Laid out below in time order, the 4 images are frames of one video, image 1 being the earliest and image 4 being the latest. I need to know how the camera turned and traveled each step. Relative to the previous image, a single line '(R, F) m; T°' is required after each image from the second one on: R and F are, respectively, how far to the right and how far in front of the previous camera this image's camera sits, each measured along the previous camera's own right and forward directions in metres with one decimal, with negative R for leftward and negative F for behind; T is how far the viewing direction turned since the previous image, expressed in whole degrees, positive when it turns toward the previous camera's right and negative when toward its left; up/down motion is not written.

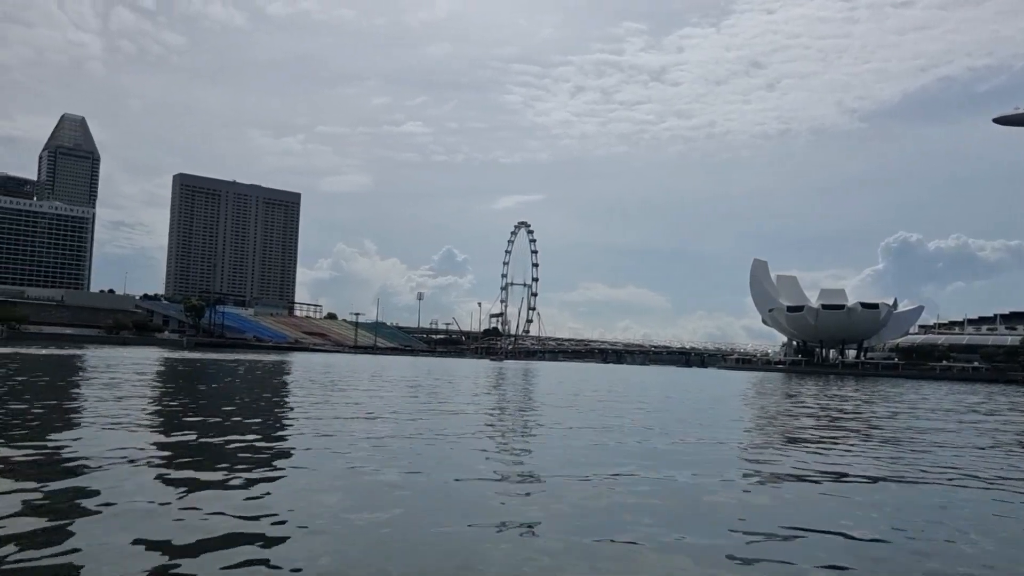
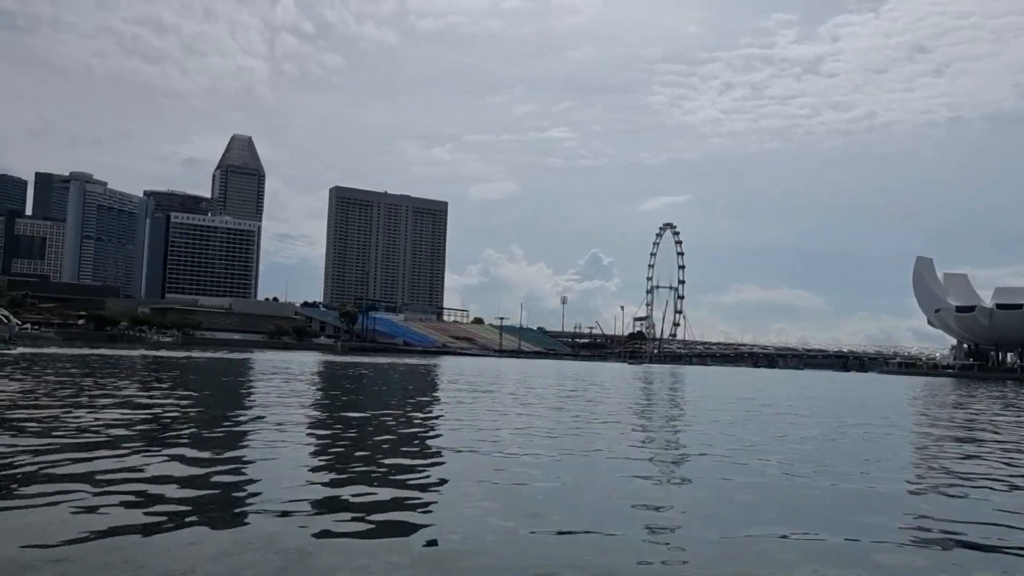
(+0.5, 0.0) m; -10°
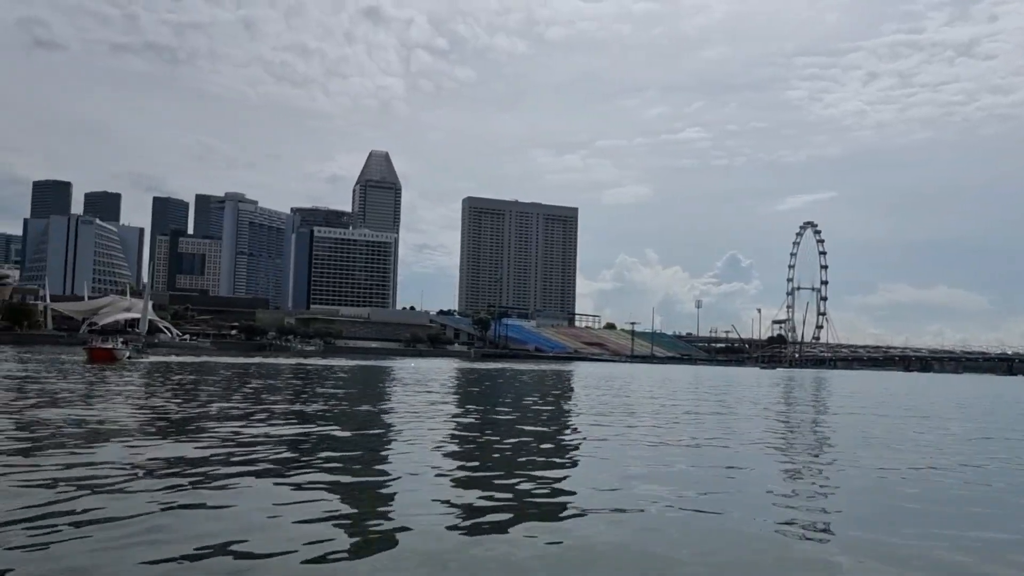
(+0.4, 0.0) m; -9°
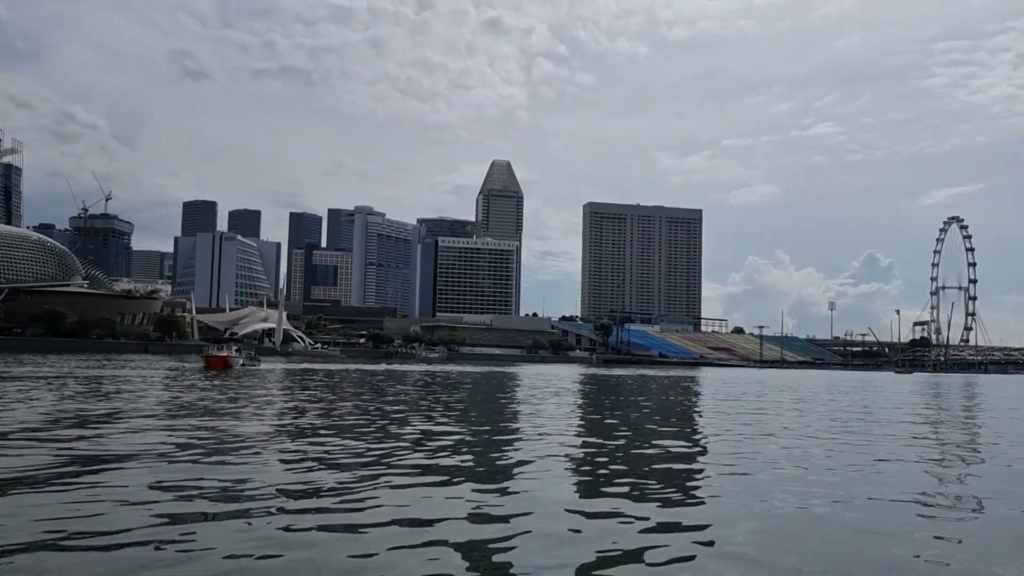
(+0.3, 0.0) m; -8°
